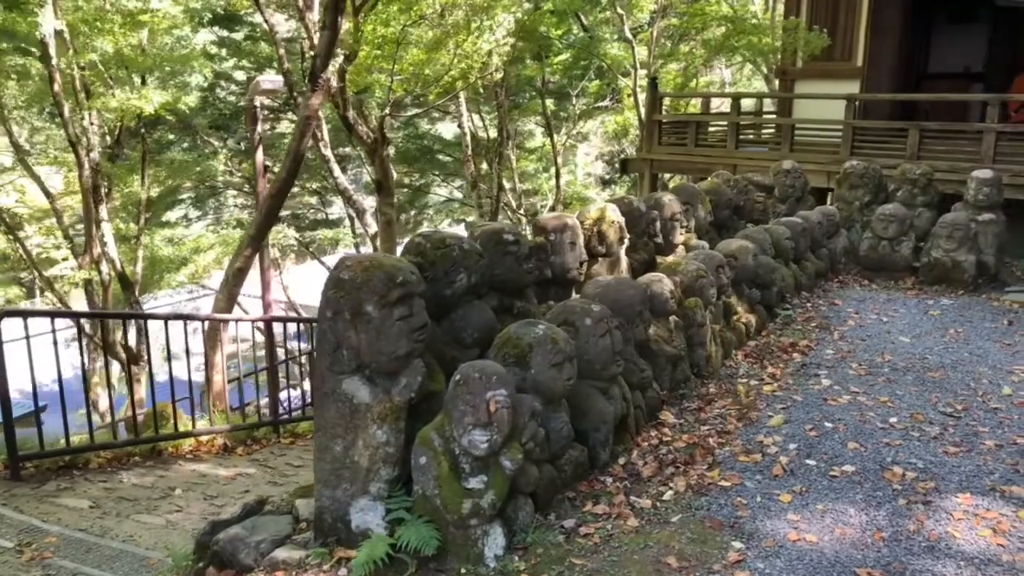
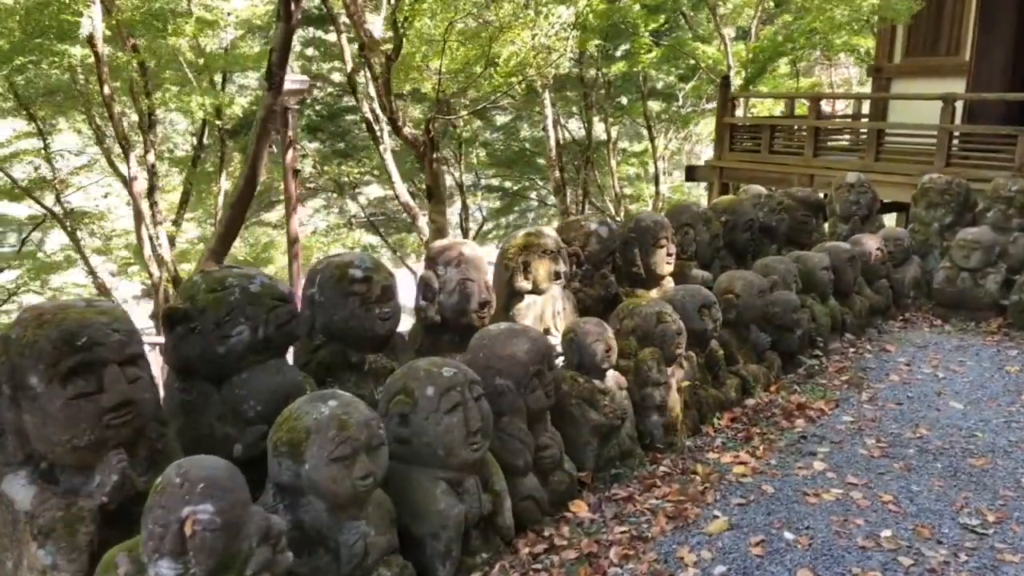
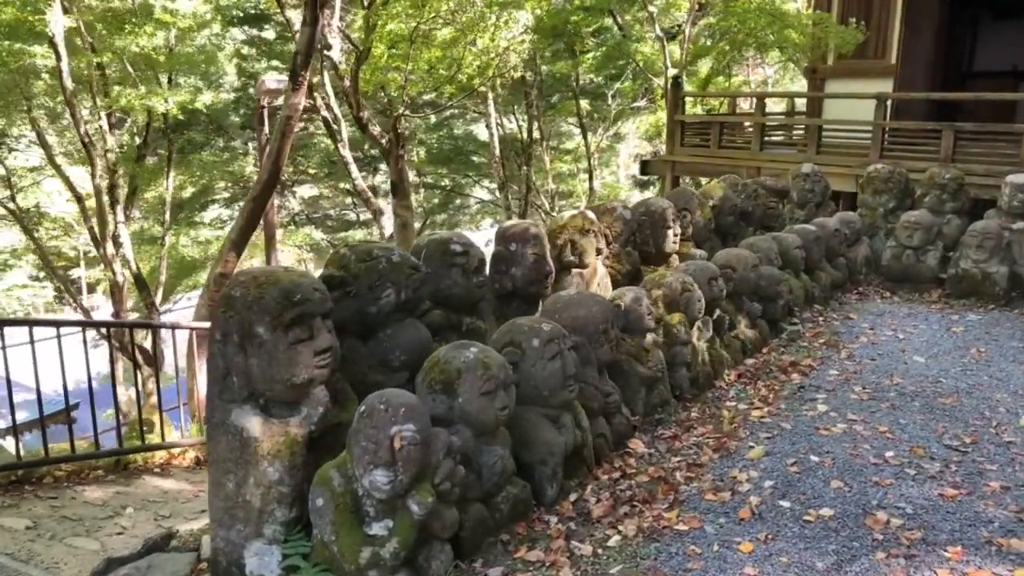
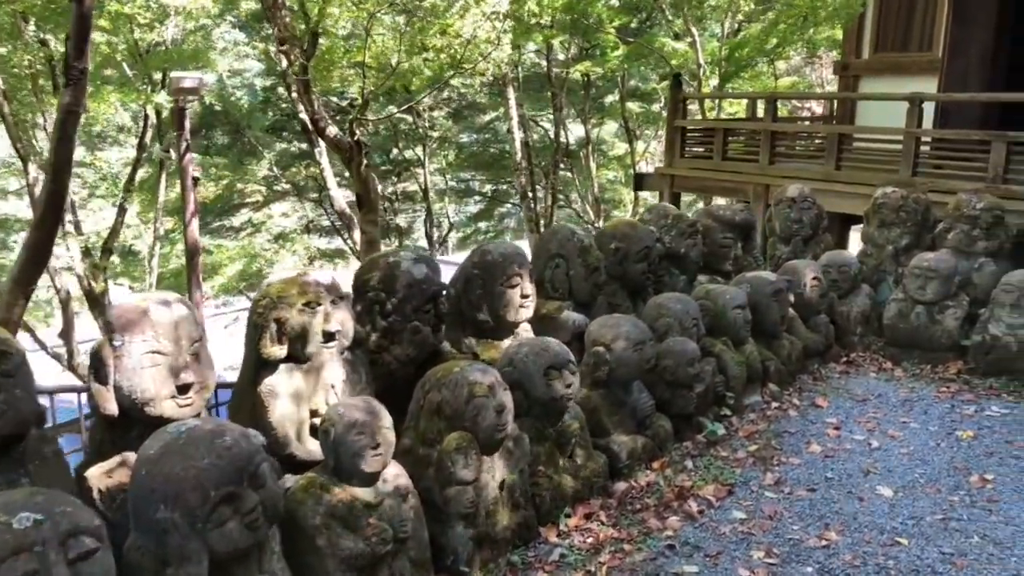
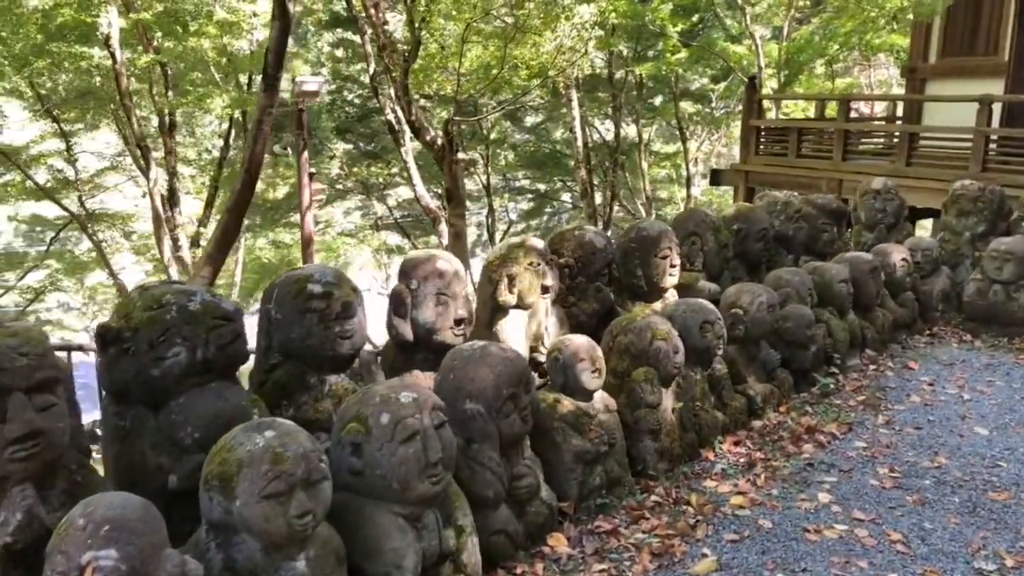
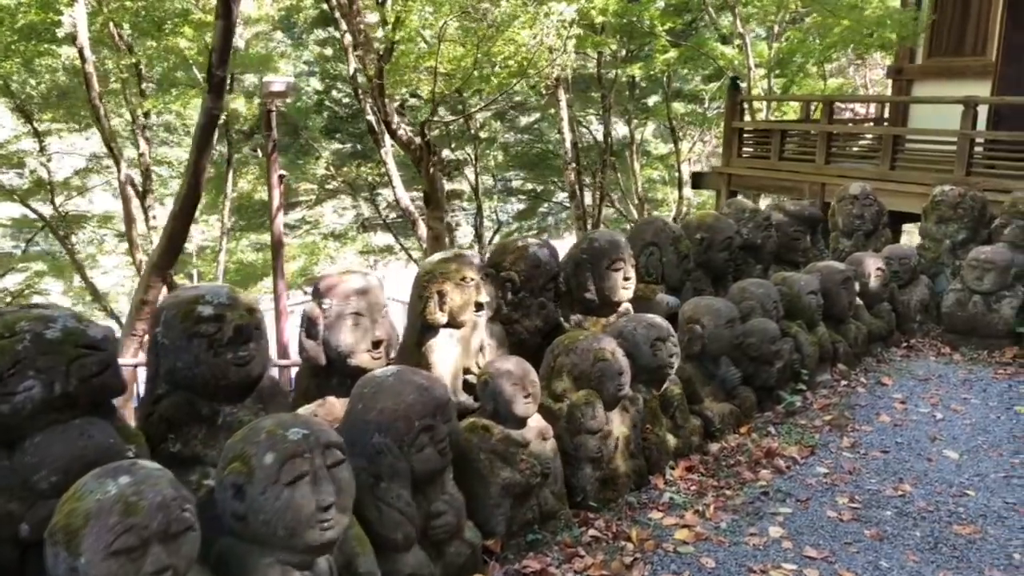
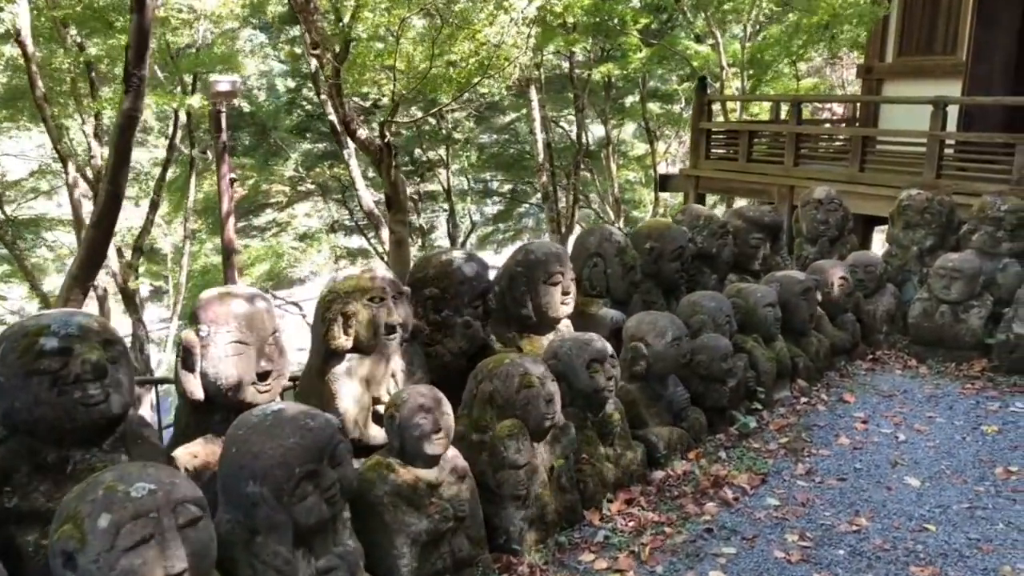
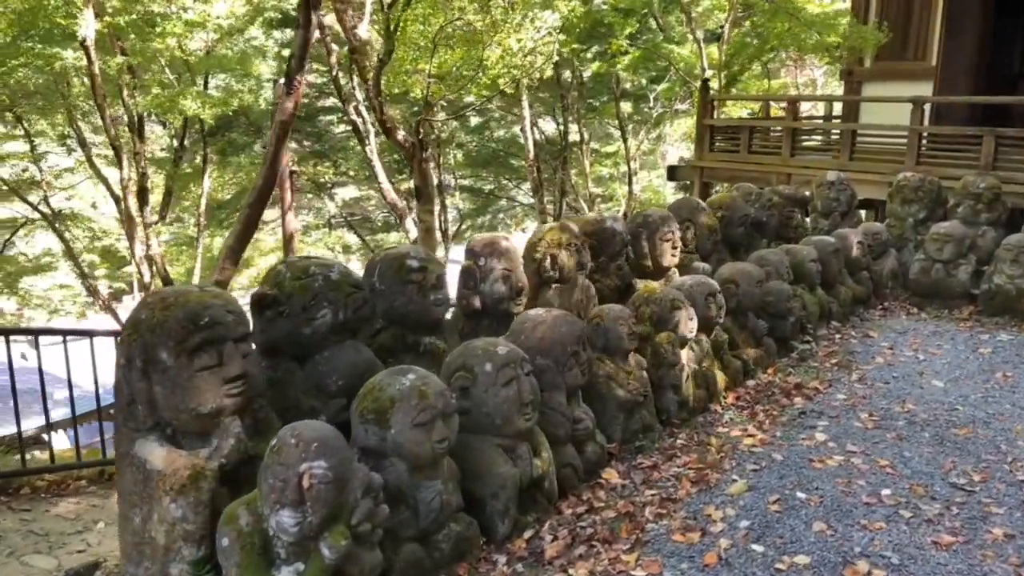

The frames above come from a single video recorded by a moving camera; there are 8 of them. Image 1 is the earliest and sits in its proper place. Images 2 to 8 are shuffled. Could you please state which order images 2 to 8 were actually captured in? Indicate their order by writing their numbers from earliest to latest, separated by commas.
3, 8, 2, 5, 6, 7, 4
